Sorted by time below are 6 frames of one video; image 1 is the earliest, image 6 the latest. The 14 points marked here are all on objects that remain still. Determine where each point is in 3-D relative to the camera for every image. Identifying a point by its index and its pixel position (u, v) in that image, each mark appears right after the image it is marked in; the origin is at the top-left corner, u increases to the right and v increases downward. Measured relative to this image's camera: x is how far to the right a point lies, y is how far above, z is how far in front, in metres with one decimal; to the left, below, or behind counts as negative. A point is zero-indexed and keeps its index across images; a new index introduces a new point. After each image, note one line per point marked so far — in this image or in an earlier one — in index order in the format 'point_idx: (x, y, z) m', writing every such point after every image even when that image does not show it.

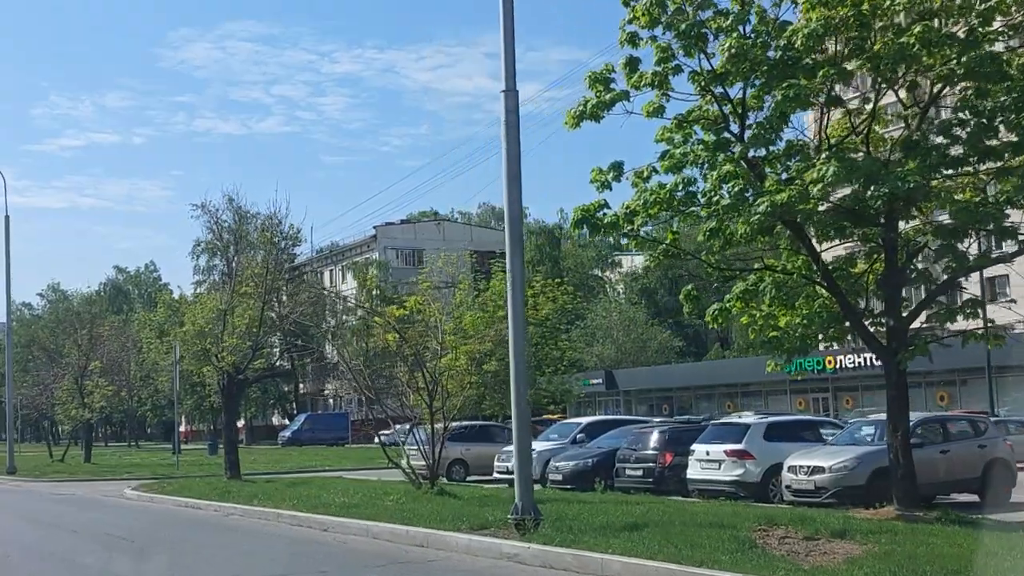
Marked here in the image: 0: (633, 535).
0: (+1.2, -2.4, +10.7) m
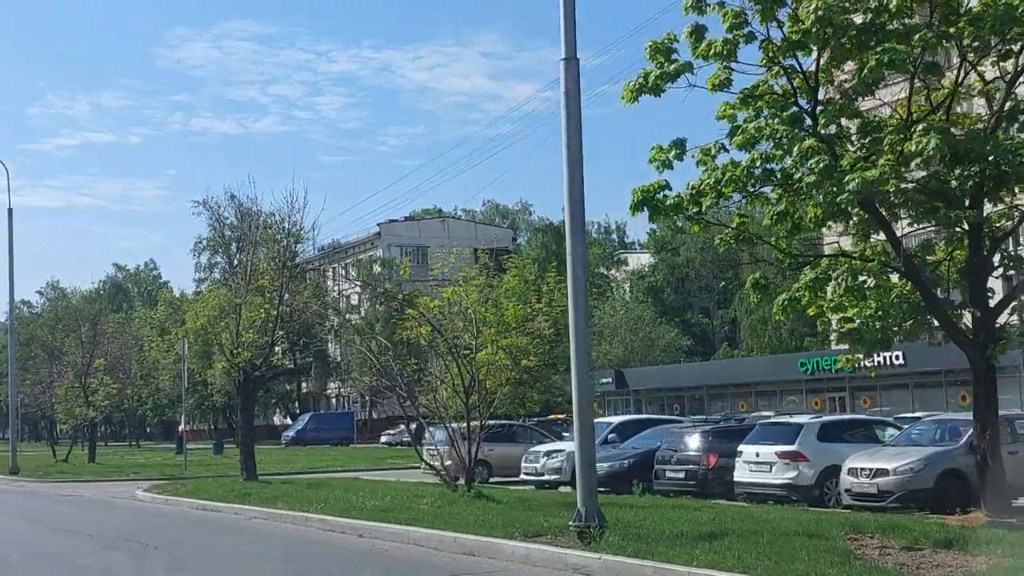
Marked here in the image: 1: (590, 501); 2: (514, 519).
0: (+1.8, -2.3, +9.7) m
1: (+0.8, -2.1, +10.7) m
2: (0.0, -2.7, +12.8) m
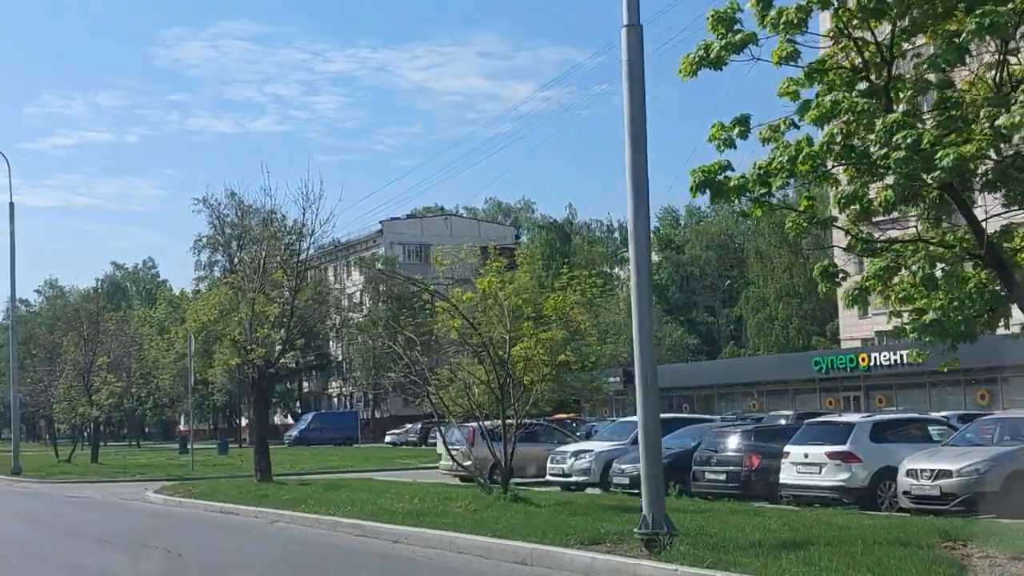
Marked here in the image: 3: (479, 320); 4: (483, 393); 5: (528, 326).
0: (+2.4, -2.2, +8.9) m
1: (+1.3, -2.0, +9.8) m
2: (+0.6, -2.6, +11.9) m
3: (-0.7, -0.6, +19.6) m
4: (-0.6, -2.0, +20.1) m
5: (+0.2, -0.7, +19.6) m
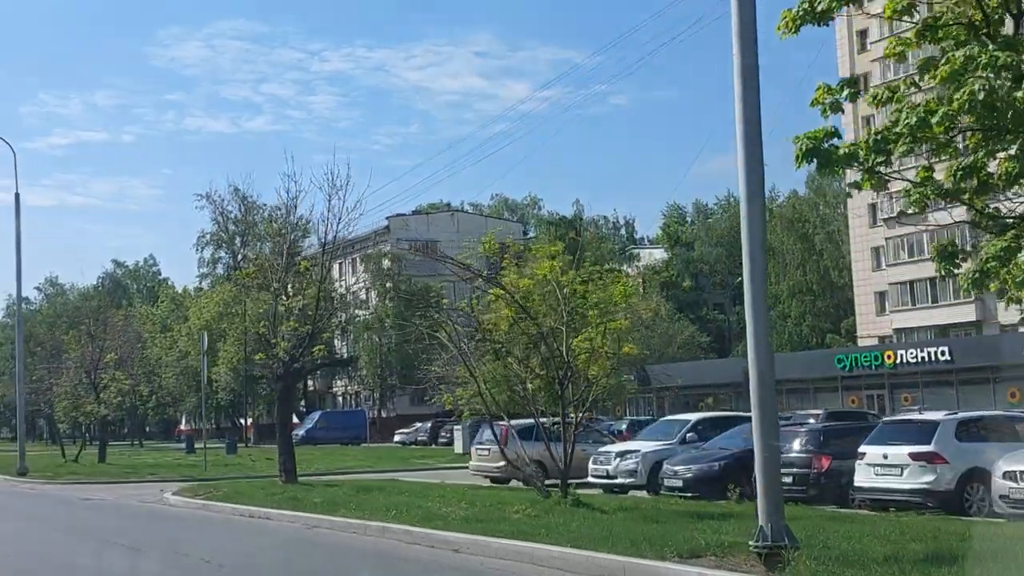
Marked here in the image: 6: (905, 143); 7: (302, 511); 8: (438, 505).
0: (+3.1, -2.0, +7.7) m
1: (+2.1, -1.8, +8.6) m
2: (+1.4, -2.4, +10.7) m
3: (0.0, -0.4, +18.4) m
4: (+0.1, -1.8, +18.9) m
5: (+1.0, -0.5, +18.4) m
6: (+3.5, +1.3, +9.7) m
7: (-3.1, -3.3, +16.1) m
8: (-1.0, -3.0, +14.7) m
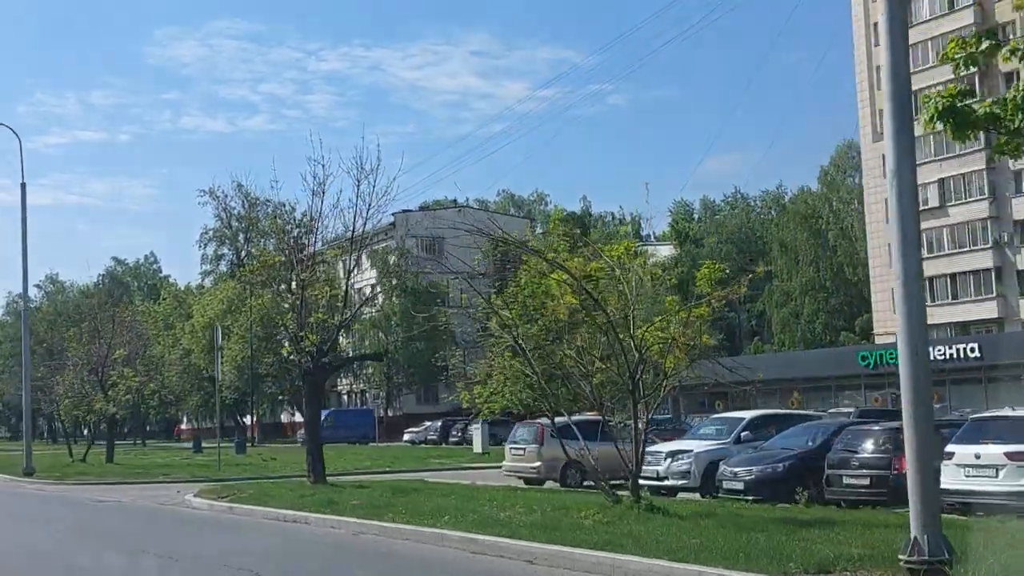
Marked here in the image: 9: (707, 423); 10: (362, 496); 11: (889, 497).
0: (+3.9, -1.8, +6.5) m
1: (+2.9, -1.6, +7.4) m
2: (+2.1, -2.3, +9.5) m
3: (+0.8, -0.3, +17.2) m
4: (+0.9, -1.6, +17.7) m
5: (+1.7, -0.3, +17.2) m
6: (+4.3, +1.5, +8.5) m
7: (-2.4, -3.1, +14.9) m
8: (-0.2, -2.8, +13.6) m
9: (+3.6, -2.5, +19.9) m
10: (-2.4, -3.3, +17.4) m
11: (+5.1, -2.8, +14.9) m
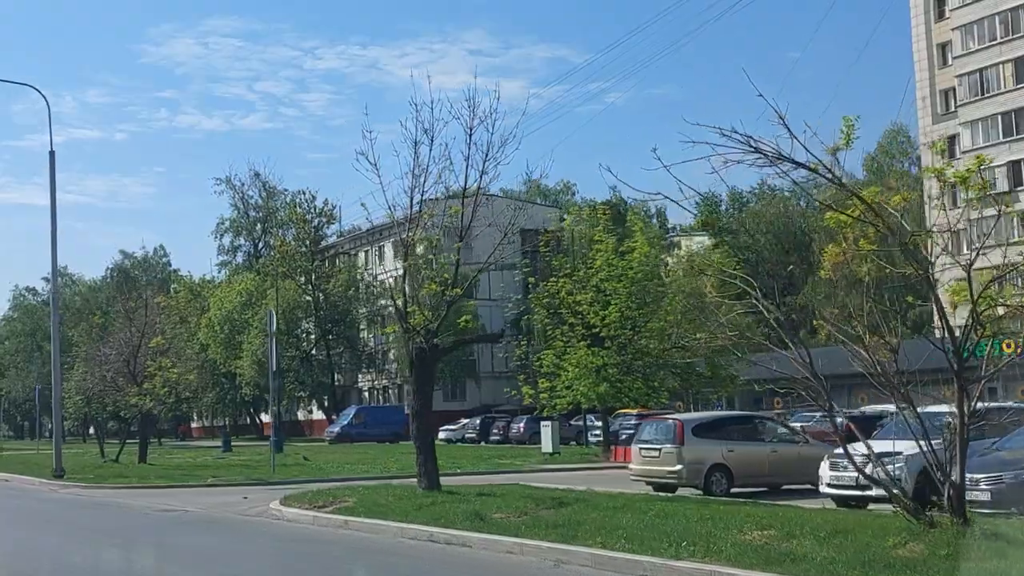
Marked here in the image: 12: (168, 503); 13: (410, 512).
0: (+6.2, -1.3, +3.0) m
1: (+5.2, -1.1, +4.0) m
2: (+4.4, -1.8, +6.1) m
3: (+3.1, +0.3, +13.7) m
4: (+3.2, -1.1, +14.2) m
5: (+4.0, +0.2, +13.8) m
6: (+6.6, +2.0, +5.1) m
7: (-0.1, -2.6, +11.5) m
8: (+2.1, -2.3, +10.1) m
9: (+5.9, -2.0, +16.4) m
10: (-0.1, -2.8, +13.9) m
11: (+7.4, -2.3, +11.5) m
12: (-6.3, -4.0, +19.8) m
13: (-1.2, -2.9, +13.9) m
